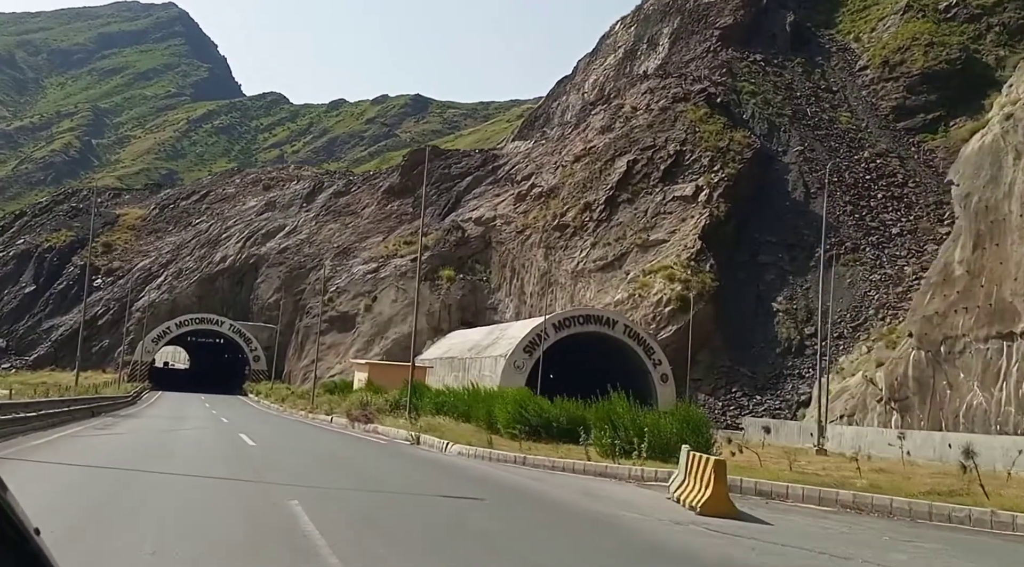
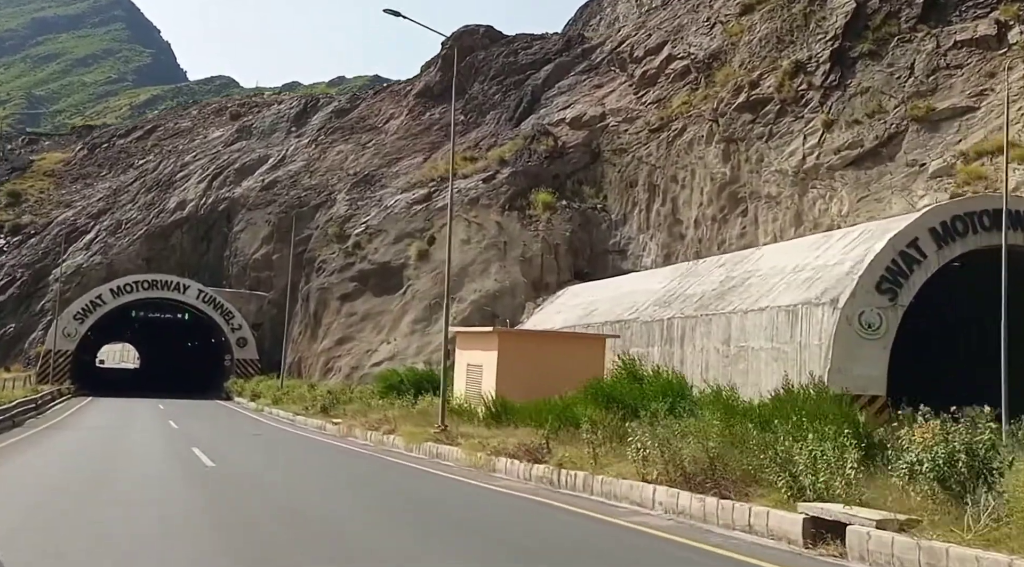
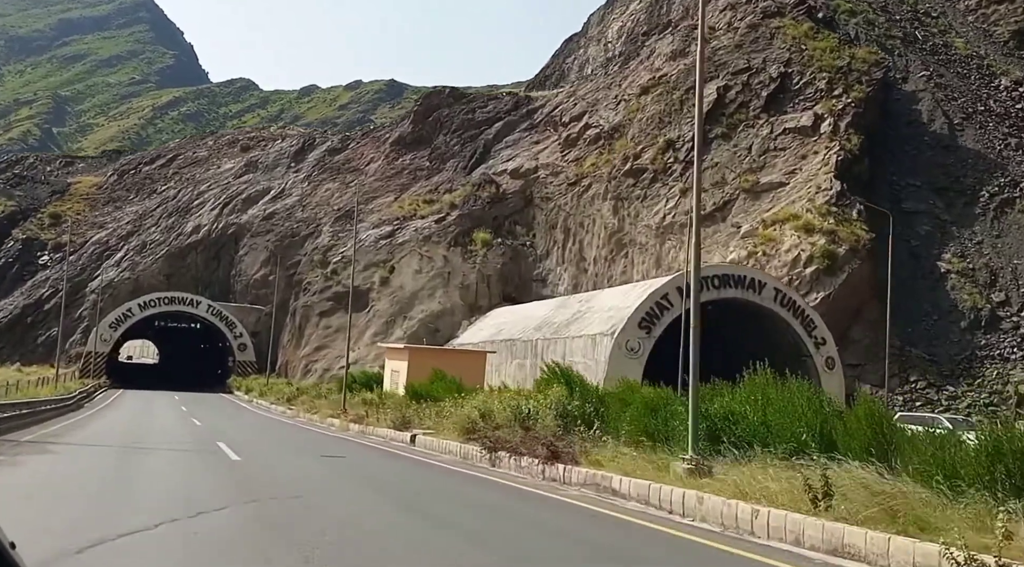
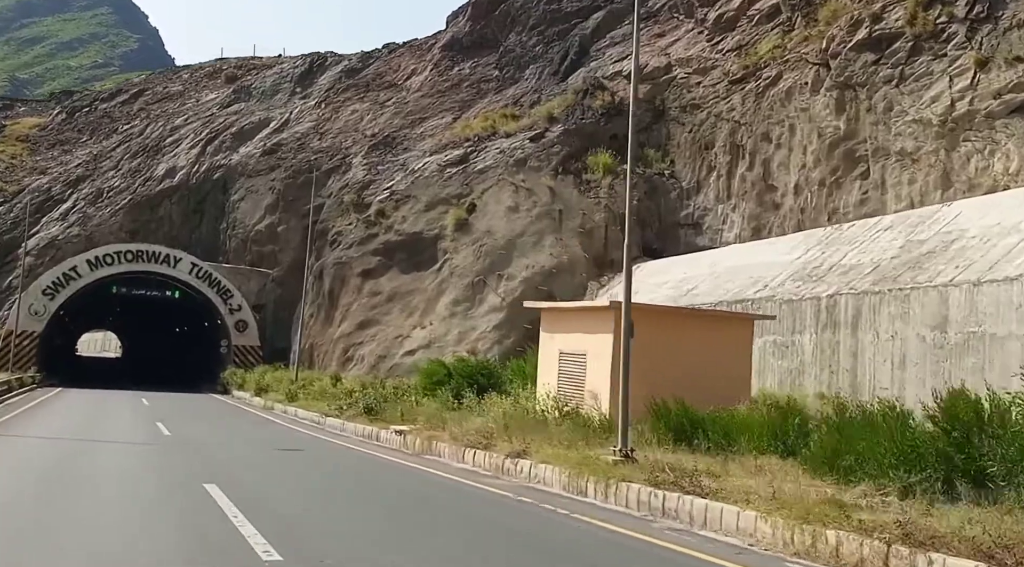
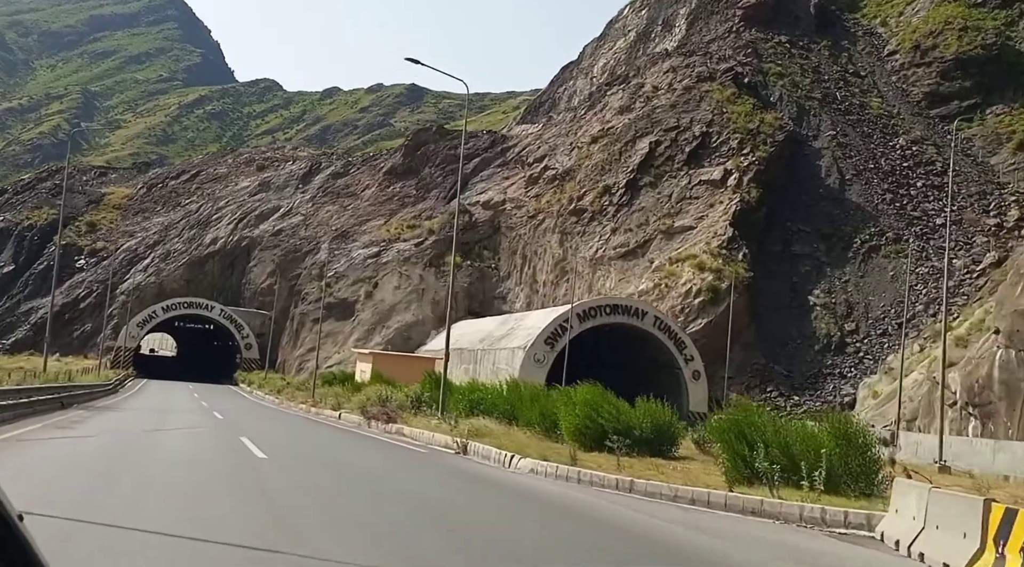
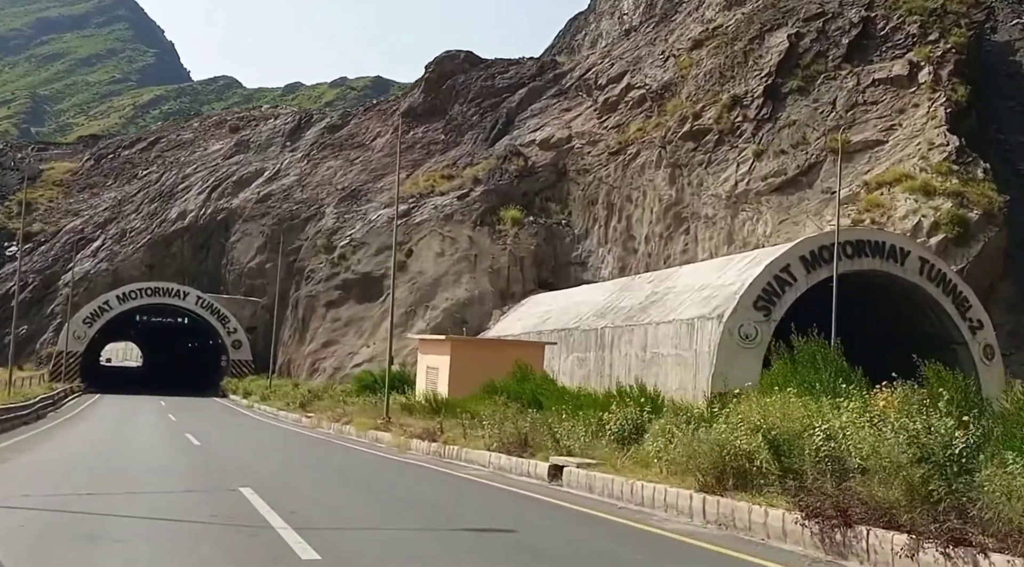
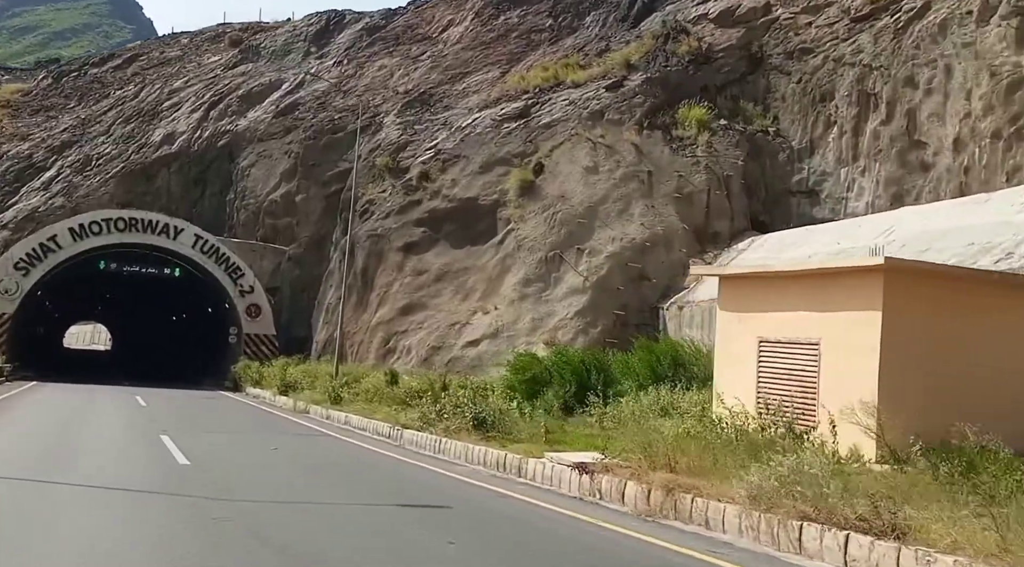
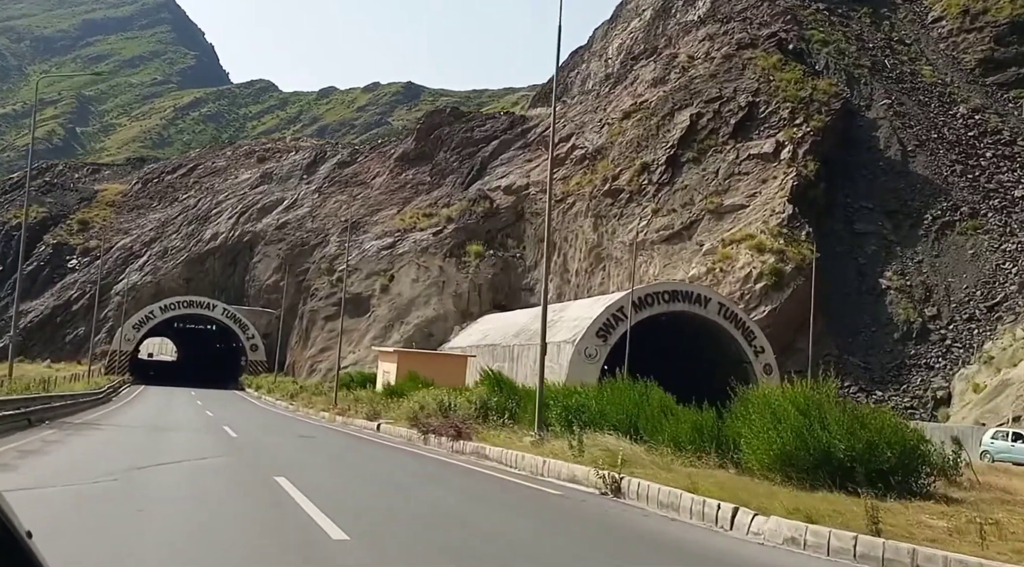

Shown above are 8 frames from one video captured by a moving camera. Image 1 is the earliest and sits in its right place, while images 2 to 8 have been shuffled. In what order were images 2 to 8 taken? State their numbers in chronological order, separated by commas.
5, 8, 3, 6, 2, 4, 7
